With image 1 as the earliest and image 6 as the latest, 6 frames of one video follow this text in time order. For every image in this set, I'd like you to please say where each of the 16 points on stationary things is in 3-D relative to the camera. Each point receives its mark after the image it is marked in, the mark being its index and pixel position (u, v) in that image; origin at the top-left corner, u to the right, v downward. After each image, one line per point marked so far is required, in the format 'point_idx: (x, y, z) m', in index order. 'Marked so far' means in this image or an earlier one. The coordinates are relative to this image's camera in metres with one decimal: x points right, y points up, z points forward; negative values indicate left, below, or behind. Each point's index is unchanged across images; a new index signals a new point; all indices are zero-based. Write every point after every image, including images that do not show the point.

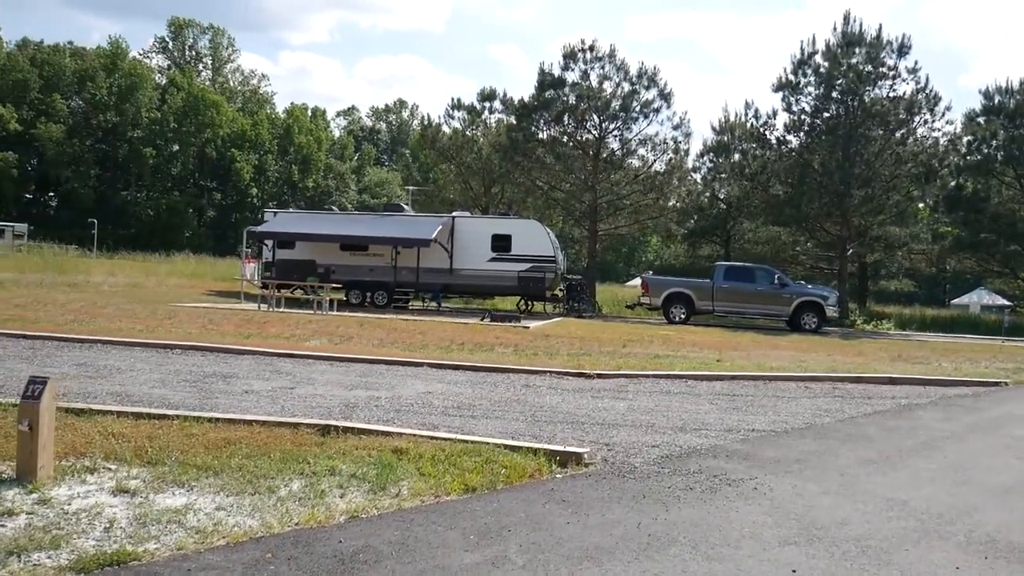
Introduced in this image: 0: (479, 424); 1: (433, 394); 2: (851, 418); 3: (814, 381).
0: (-0.3, -1.3, +8.9) m
1: (-0.9, -1.1, +10.5) m
2: (+3.9, -1.5, +11.2) m
3: (+4.4, -1.4, +14.4) m
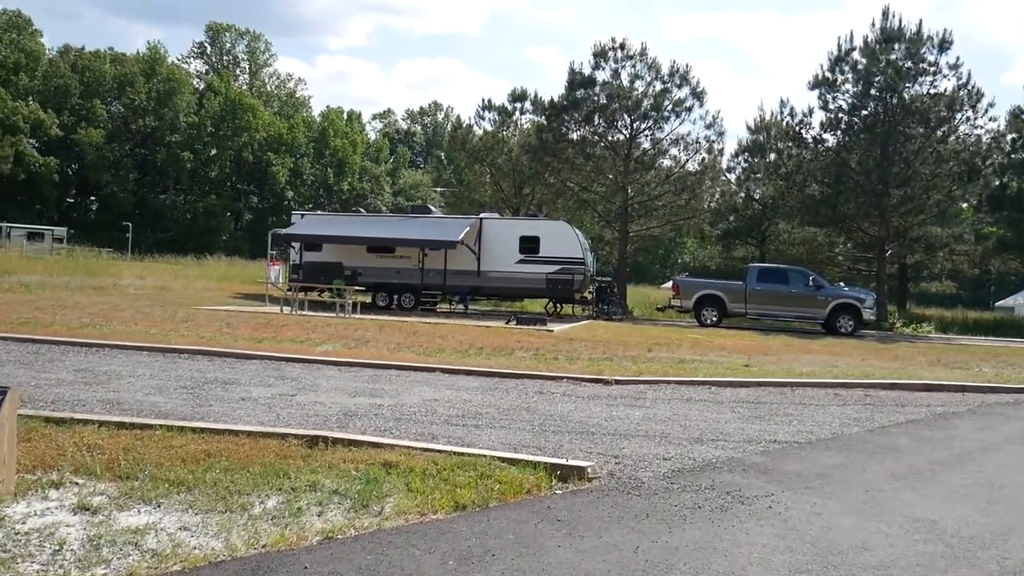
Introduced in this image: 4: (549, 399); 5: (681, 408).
0: (-0.3, -1.3, +8.4) m
1: (-0.8, -1.2, +10.1) m
2: (+4.0, -1.5, +10.6) m
3: (+4.7, -1.4, +13.7) m
4: (+0.4, -1.2, +10.9) m
5: (+1.9, -1.3, +10.9) m
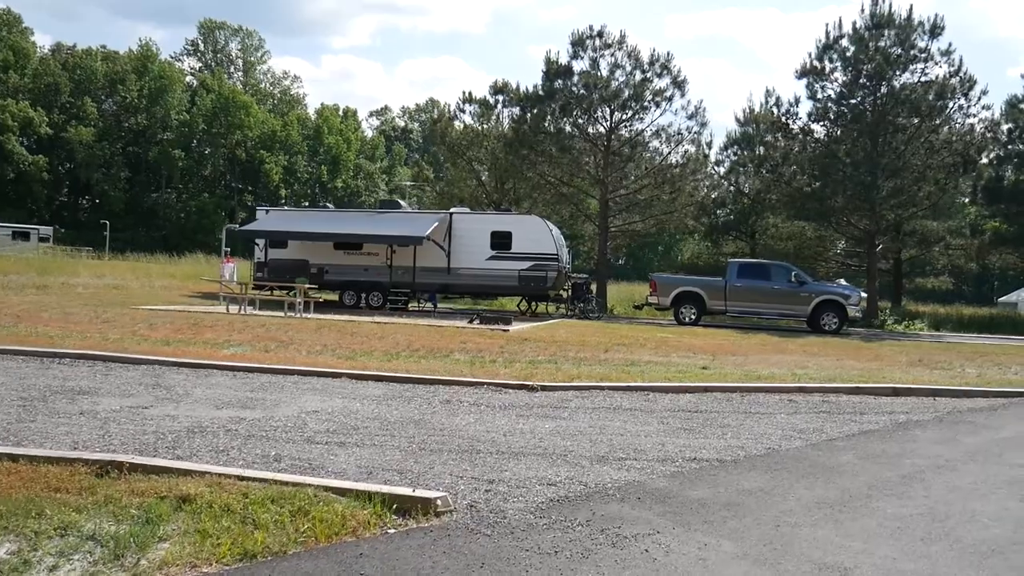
0: (-1.3, -1.2, +7.2) m
1: (-1.8, -1.1, +8.9) m
2: (+3.0, -1.5, +9.3) m
3: (+3.7, -1.3, +12.4) m
4: (-0.6, -1.2, +9.6) m
5: (+0.9, -1.3, +9.6) m
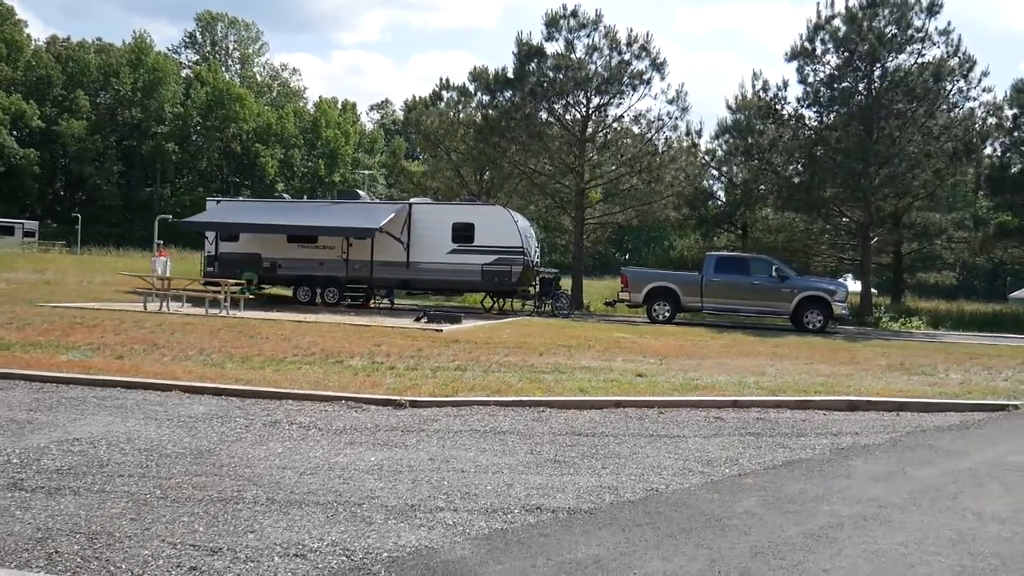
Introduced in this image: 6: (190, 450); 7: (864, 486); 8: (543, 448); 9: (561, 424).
0: (-2.6, -1.2, +5.3) m
1: (-3.1, -1.1, +7.0) m
2: (+1.7, -1.4, +7.3) m
3: (+2.4, -1.3, +10.5) m
4: (-1.9, -1.2, +7.7) m
5: (-0.4, -1.2, +7.7) m
6: (-2.3, -1.2, +7.0) m
7: (+2.6, -1.5, +7.2) m
8: (+0.3, -1.3, +7.9) m
9: (+0.5, -1.2, +9.0) m
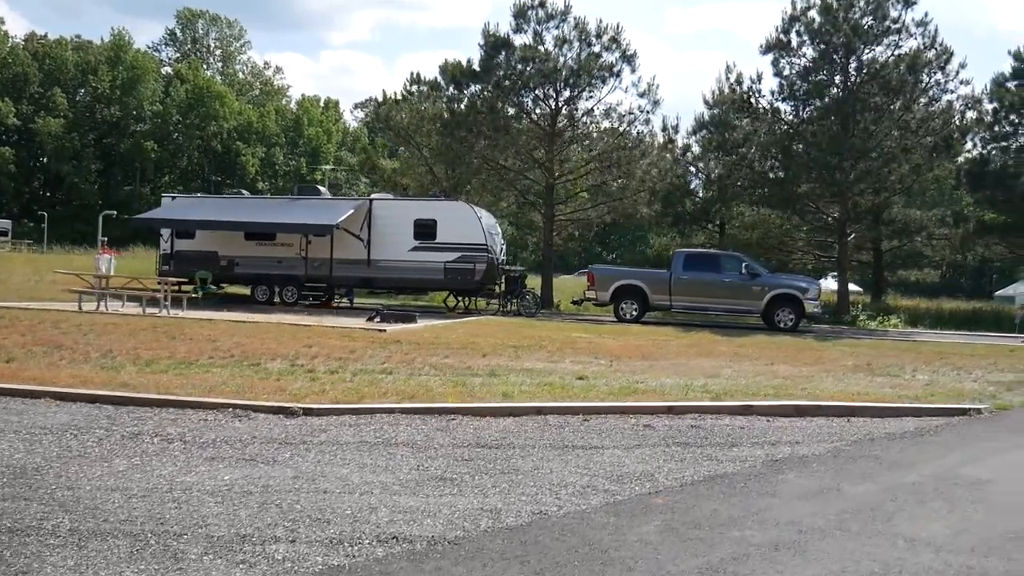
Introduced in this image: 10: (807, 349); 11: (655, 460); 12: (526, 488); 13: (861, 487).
0: (-3.4, -1.2, +4.4) m
1: (-3.9, -1.1, +6.1) m
2: (+0.9, -1.4, +6.5) m
3: (+1.6, -1.2, +9.6) m
4: (-2.7, -1.1, +6.8) m
5: (-1.2, -1.2, +6.8) m
6: (-3.1, -1.1, +6.1) m
7: (+1.8, -1.4, +6.4) m
8: (-0.5, -1.3, +7.0) m
9: (-0.3, -1.2, +8.1) m
10: (+5.8, -1.2, +19.2) m
11: (+1.1, -1.3, +7.6) m
12: (+0.1, -1.3, +6.5) m
13: (+2.5, -1.4, +7.1) m
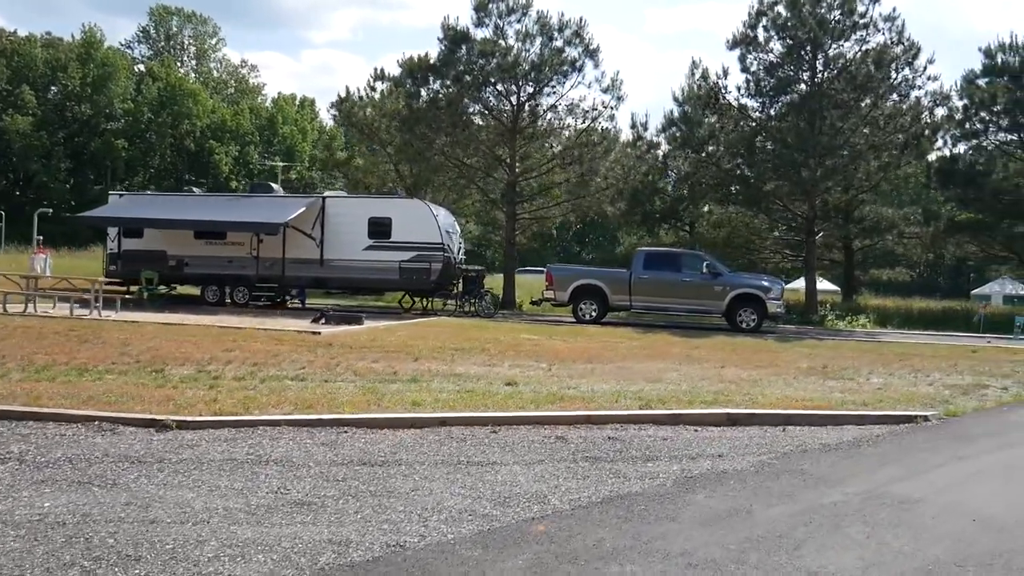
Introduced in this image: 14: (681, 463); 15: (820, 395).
0: (-4.2, -1.2, +3.6) m
1: (-4.7, -1.1, +5.3) m
2: (+0.1, -1.4, +5.8) m
3: (+0.8, -1.2, +8.9) m
4: (-3.5, -1.1, +6.1) m
5: (-2.0, -1.2, +6.1) m
6: (-3.9, -1.1, +5.3) m
7: (+1.0, -1.4, +5.7) m
8: (-1.3, -1.3, +6.3) m
9: (-1.2, -1.2, +7.4) m
10: (+4.8, -1.2, +18.6) m
11: (+0.3, -1.3, +6.9) m
12: (-0.7, -1.3, +5.8) m
13: (+1.7, -1.4, +6.4) m
14: (+1.3, -1.4, +7.7) m
15: (+4.0, -1.4, +12.7) m
